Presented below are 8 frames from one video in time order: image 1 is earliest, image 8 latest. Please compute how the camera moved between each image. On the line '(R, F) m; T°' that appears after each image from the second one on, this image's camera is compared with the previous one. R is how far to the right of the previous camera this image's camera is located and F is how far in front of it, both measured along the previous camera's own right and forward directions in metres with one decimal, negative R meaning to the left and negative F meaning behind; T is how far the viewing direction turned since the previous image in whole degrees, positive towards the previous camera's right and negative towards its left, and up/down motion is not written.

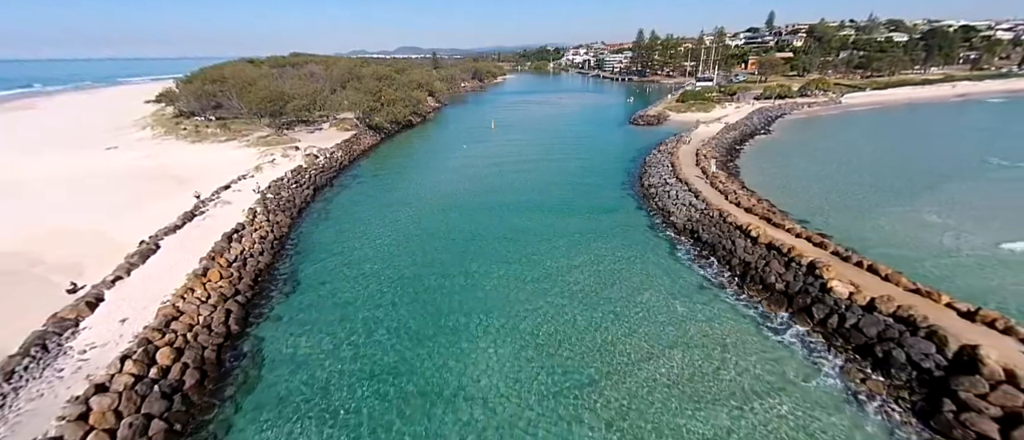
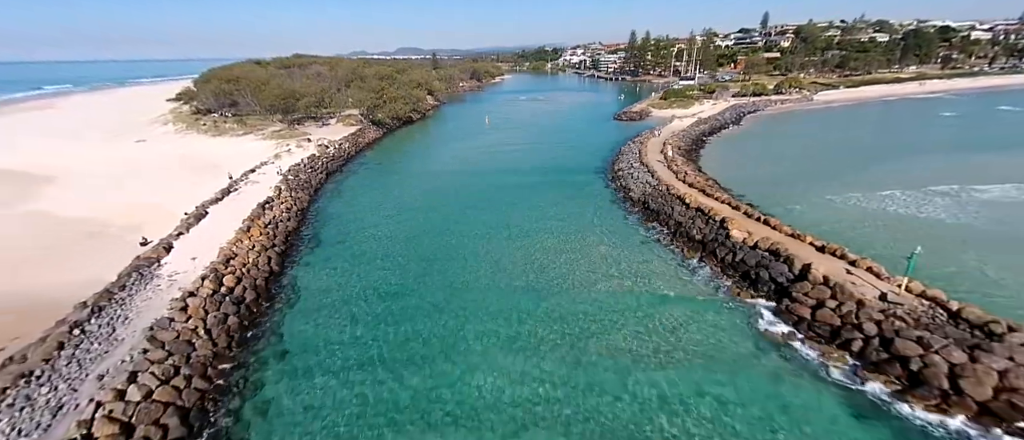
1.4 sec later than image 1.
(+0.8, -3.0) m; 0°
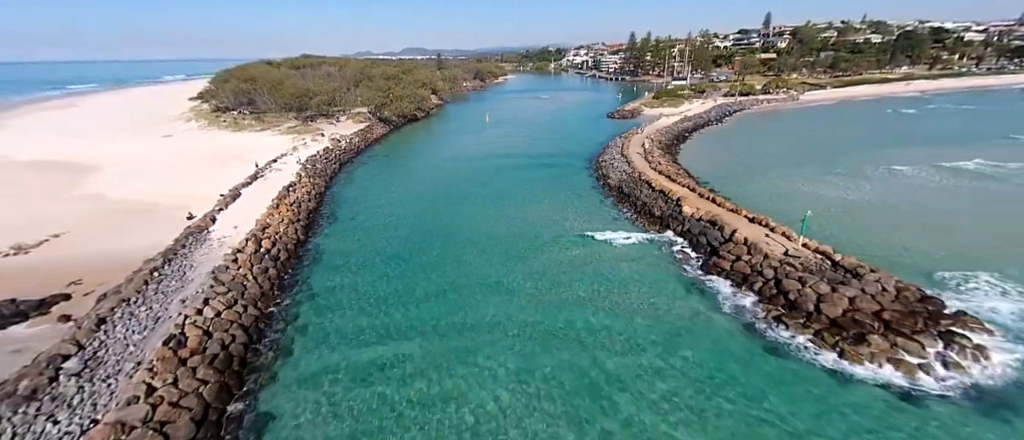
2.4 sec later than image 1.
(+0.7, -2.5) m; -1°
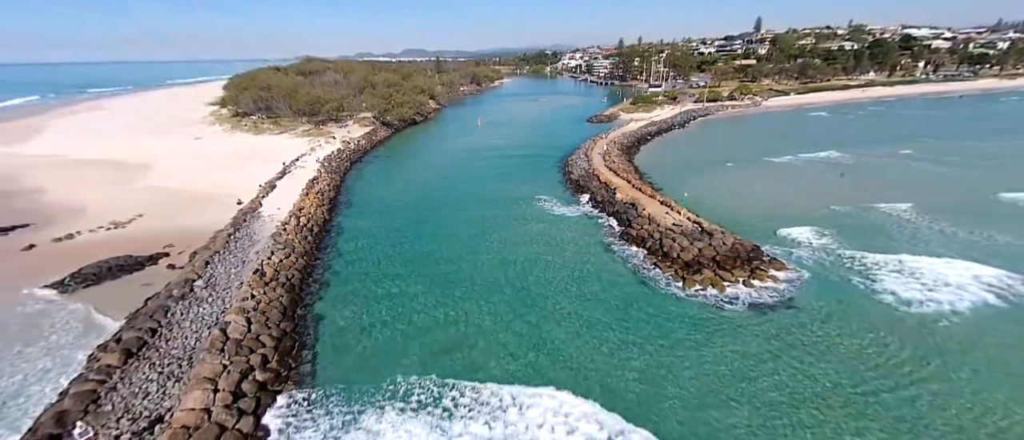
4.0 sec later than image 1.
(+1.3, -5.0) m; 0°
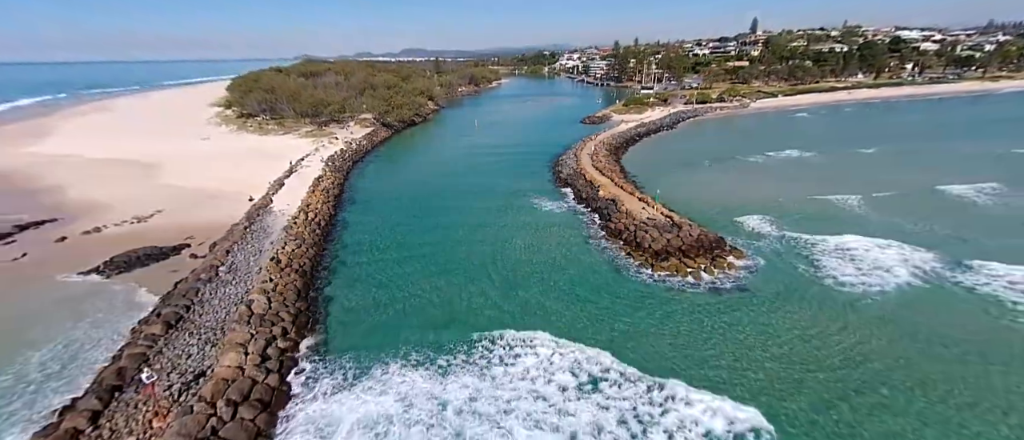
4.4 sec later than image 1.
(+0.5, -1.7) m; 0°
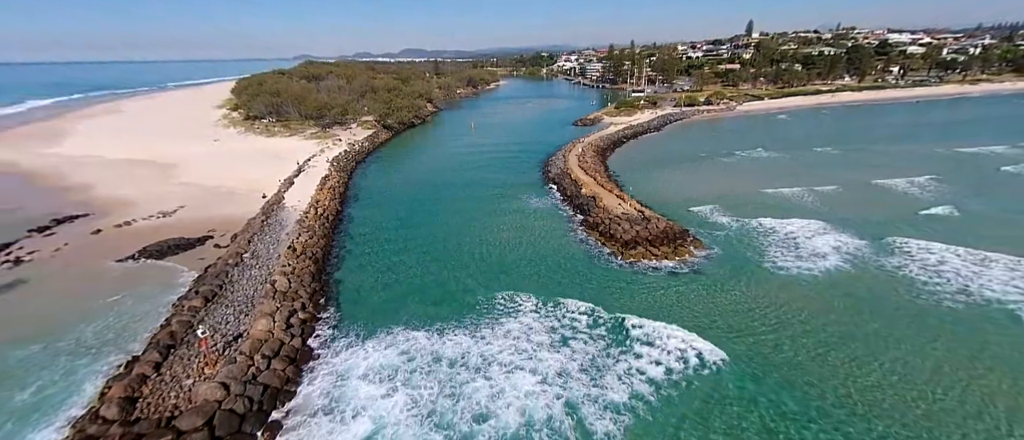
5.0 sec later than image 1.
(+0.6, -2.2) m; 0°
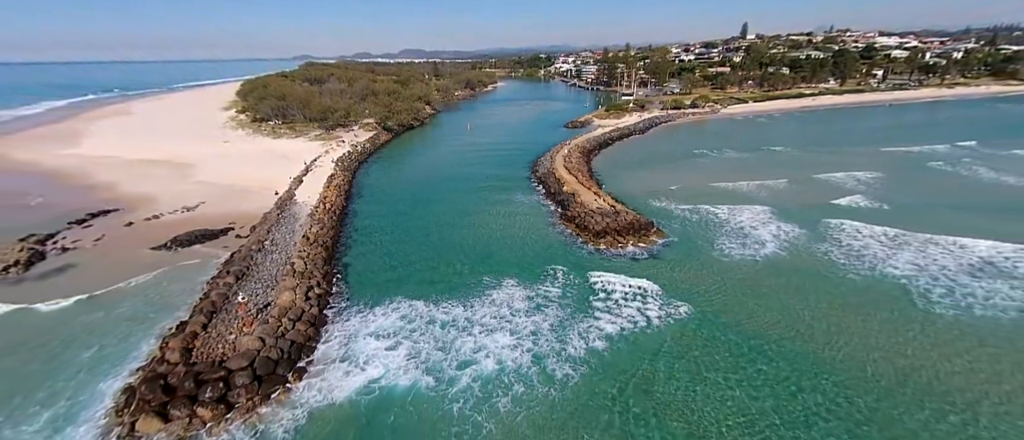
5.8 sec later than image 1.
(+0.7, -2.7) m; 0°
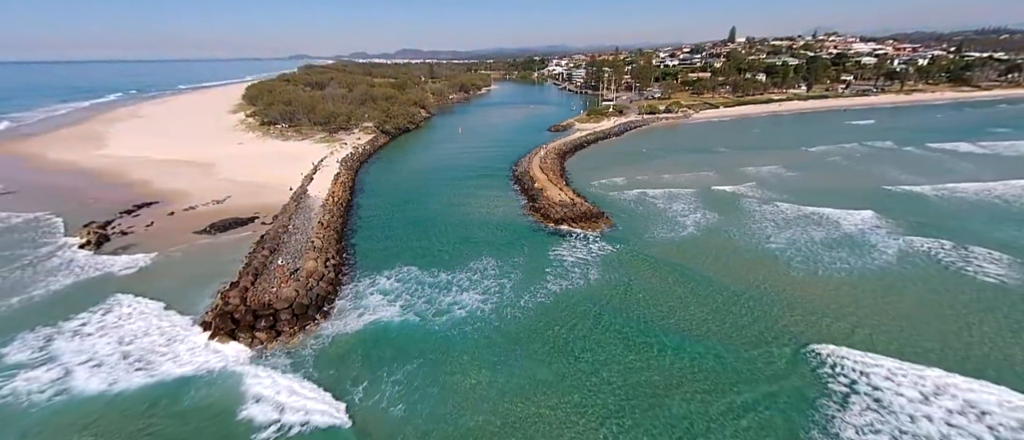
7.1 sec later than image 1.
(+1.5, -4.9) m; 0°
